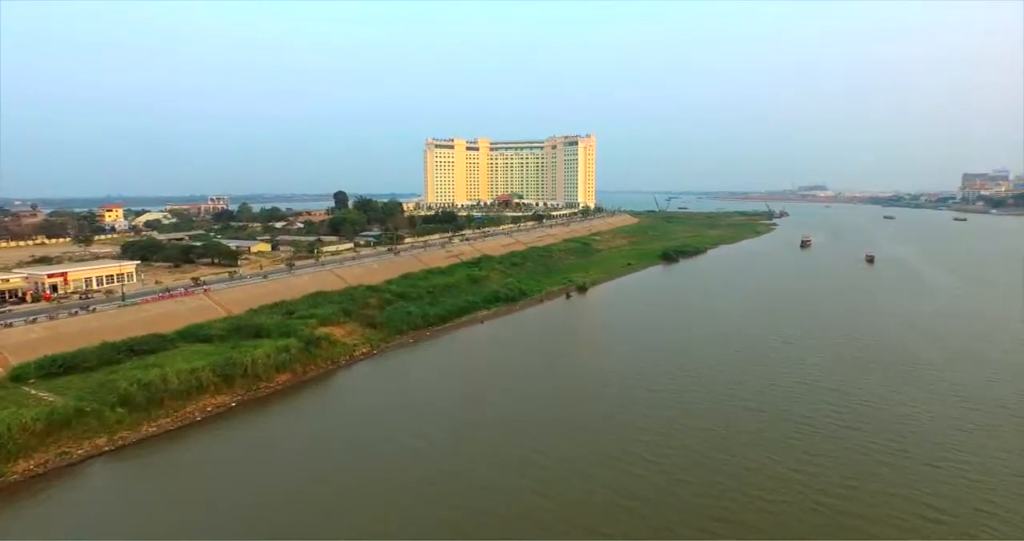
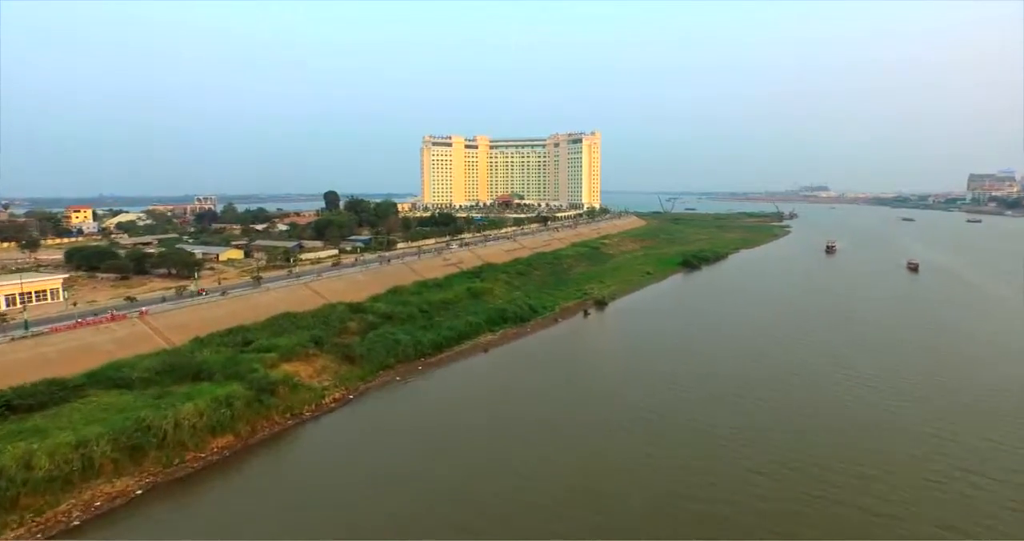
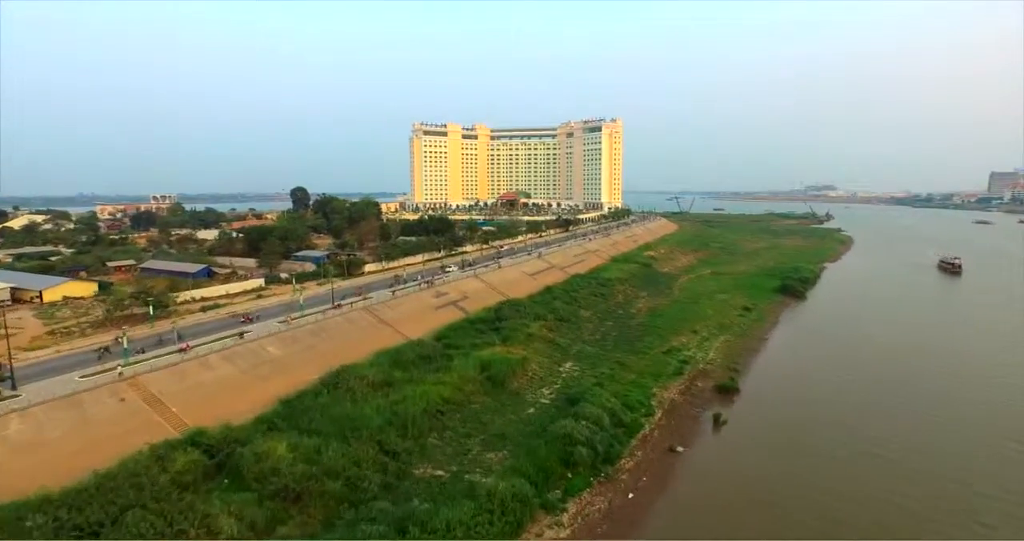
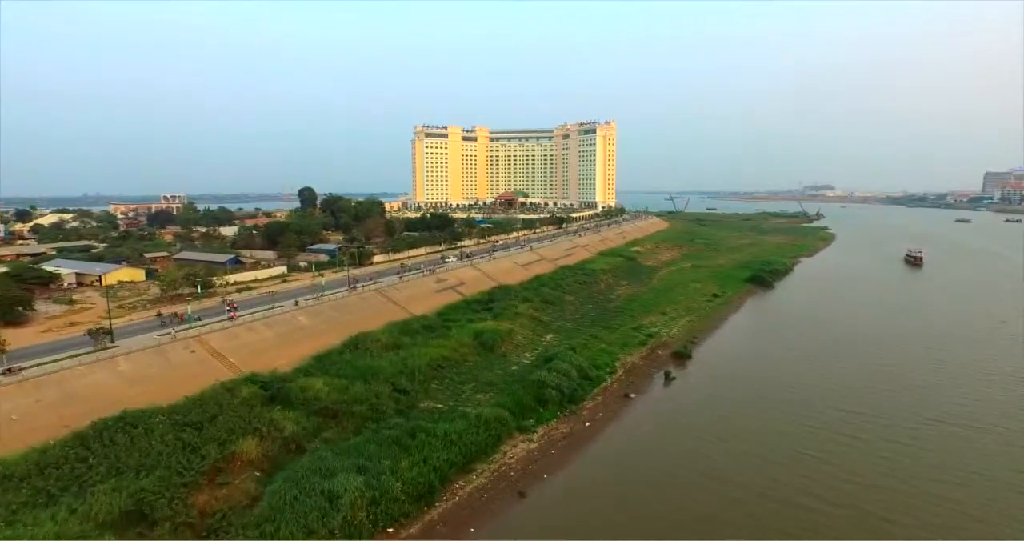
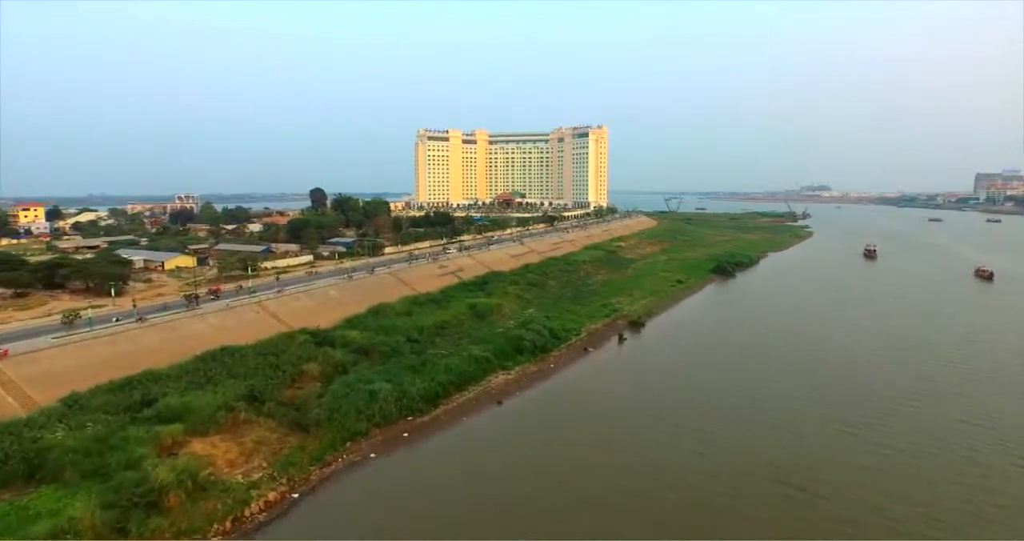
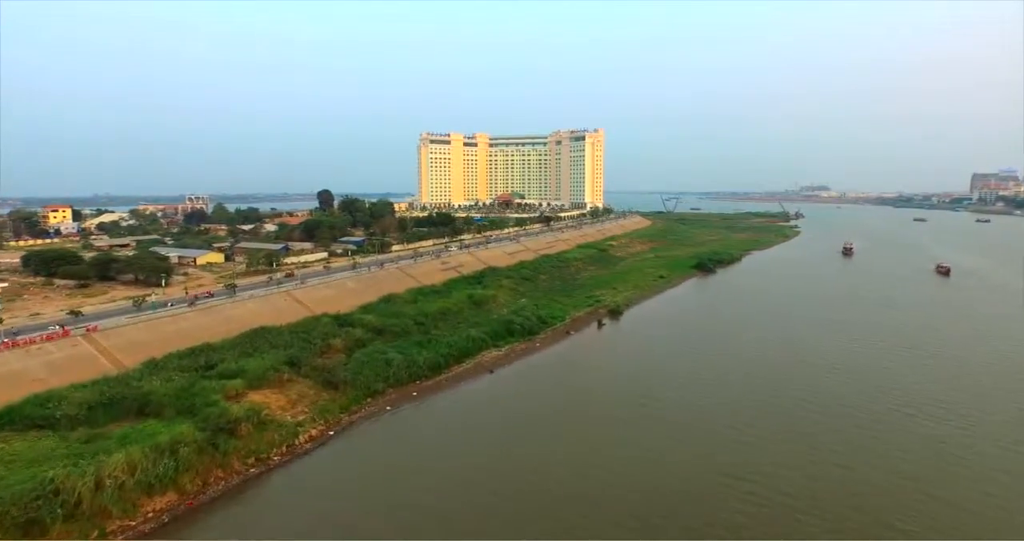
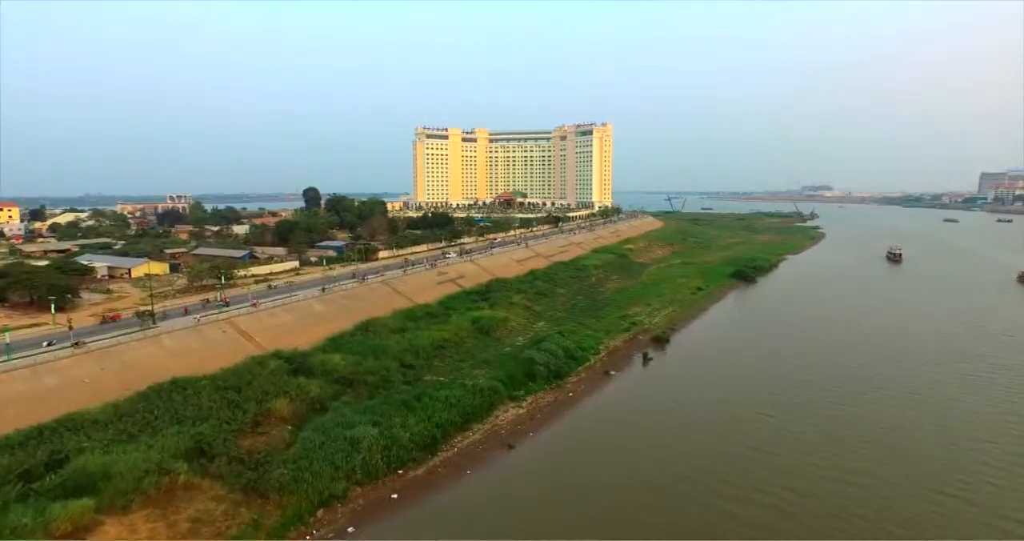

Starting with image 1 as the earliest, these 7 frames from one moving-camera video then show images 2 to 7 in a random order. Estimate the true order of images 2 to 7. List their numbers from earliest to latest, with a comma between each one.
2, 6, 5, 7, 4, 3
